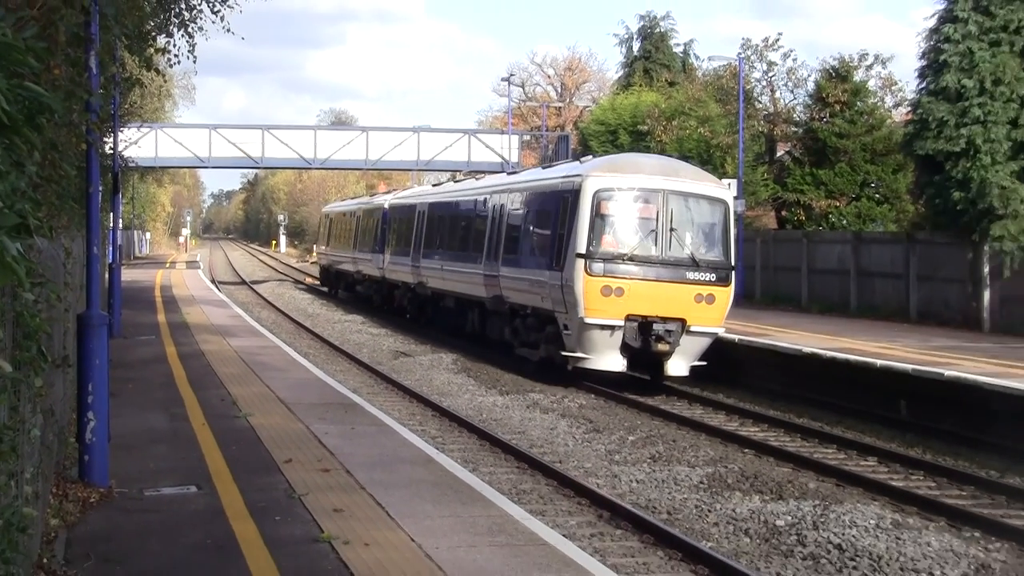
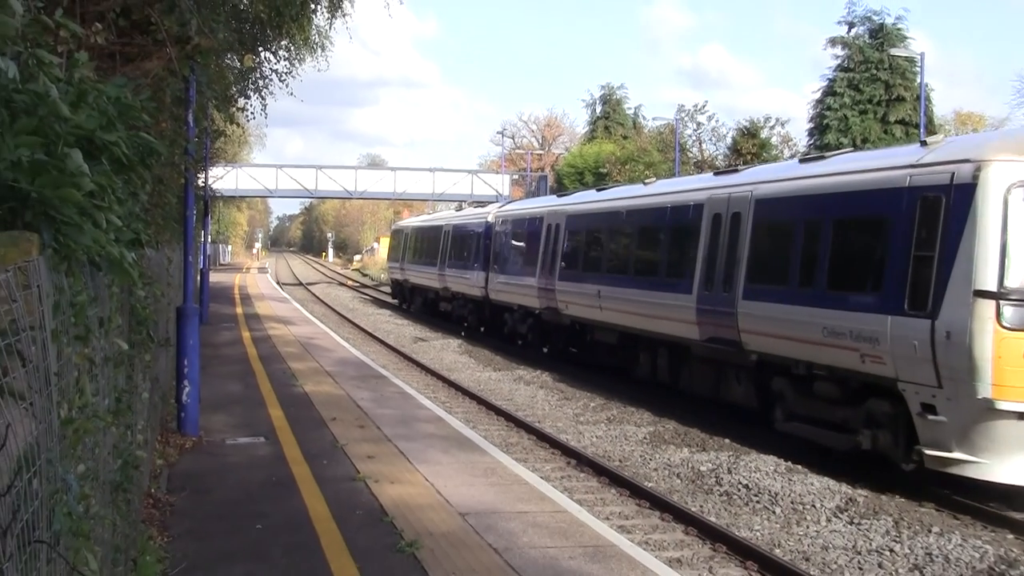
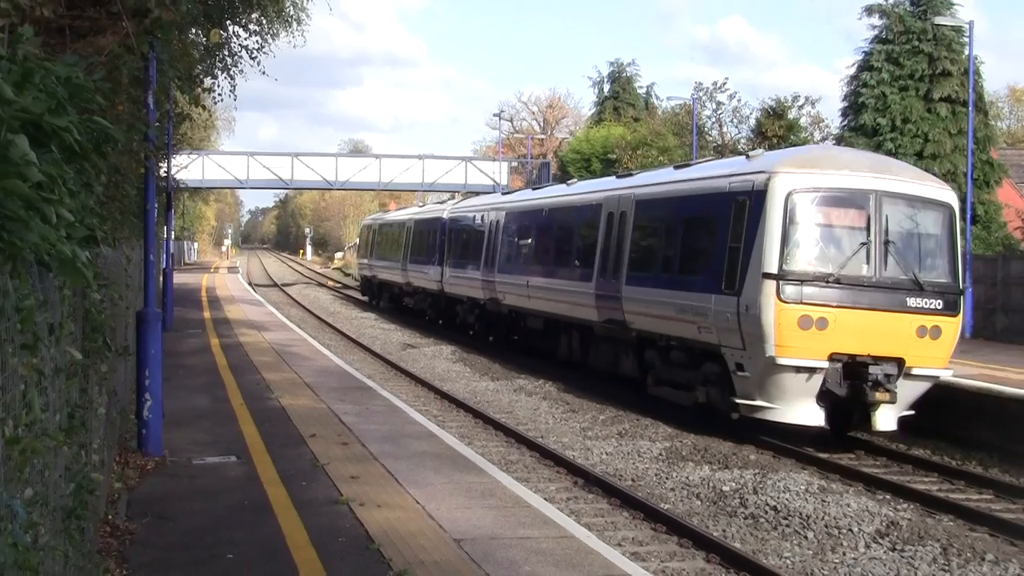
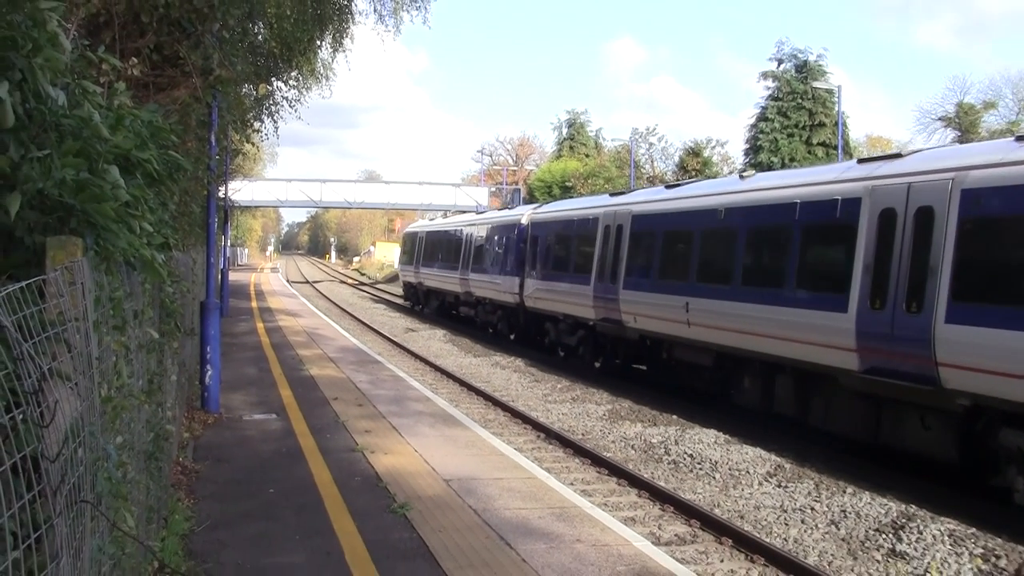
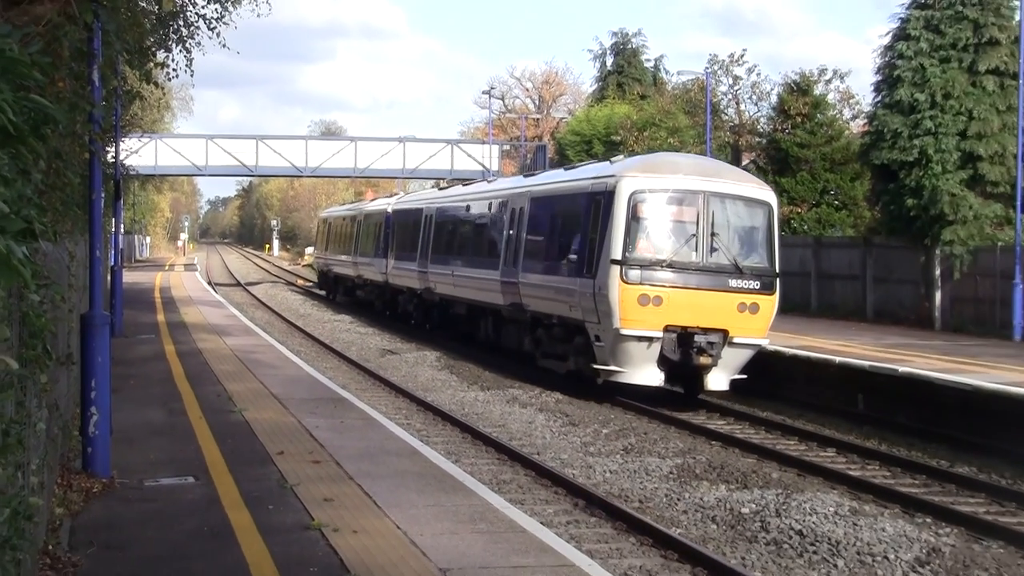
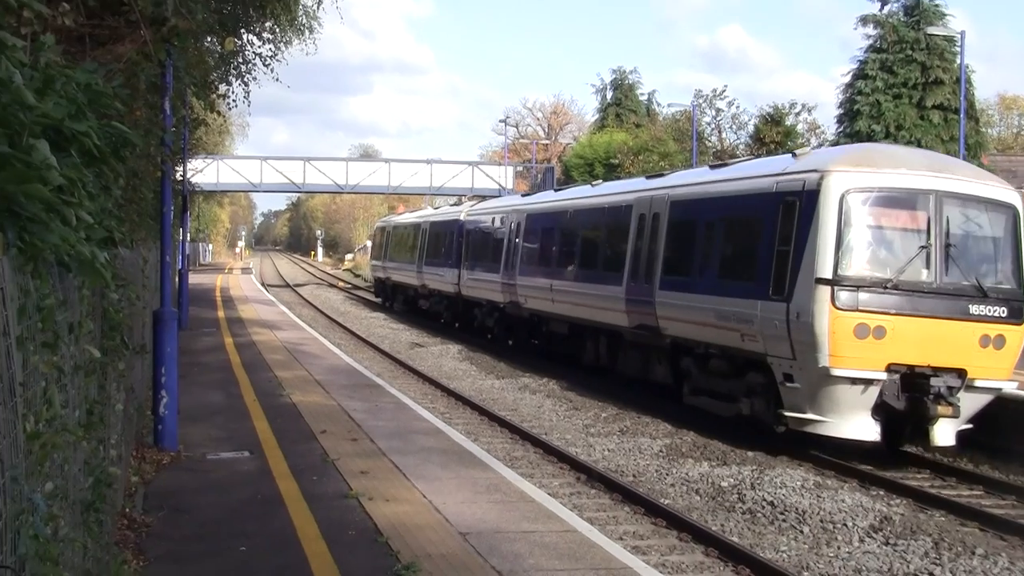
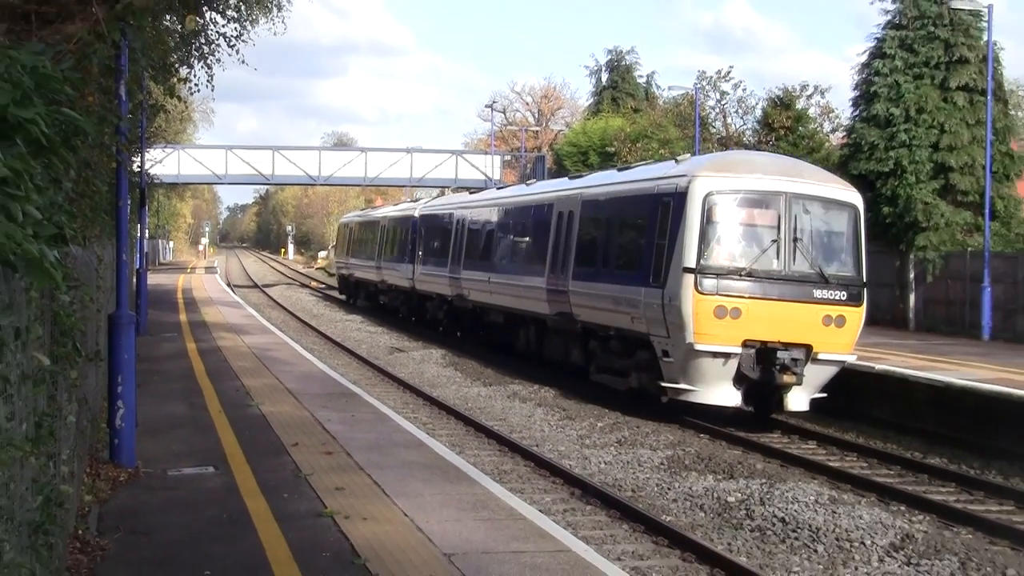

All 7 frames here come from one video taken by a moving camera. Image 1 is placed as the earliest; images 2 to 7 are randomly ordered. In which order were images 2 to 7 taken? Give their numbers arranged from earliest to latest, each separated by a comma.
5, 7, 3, 6, 2, 4
